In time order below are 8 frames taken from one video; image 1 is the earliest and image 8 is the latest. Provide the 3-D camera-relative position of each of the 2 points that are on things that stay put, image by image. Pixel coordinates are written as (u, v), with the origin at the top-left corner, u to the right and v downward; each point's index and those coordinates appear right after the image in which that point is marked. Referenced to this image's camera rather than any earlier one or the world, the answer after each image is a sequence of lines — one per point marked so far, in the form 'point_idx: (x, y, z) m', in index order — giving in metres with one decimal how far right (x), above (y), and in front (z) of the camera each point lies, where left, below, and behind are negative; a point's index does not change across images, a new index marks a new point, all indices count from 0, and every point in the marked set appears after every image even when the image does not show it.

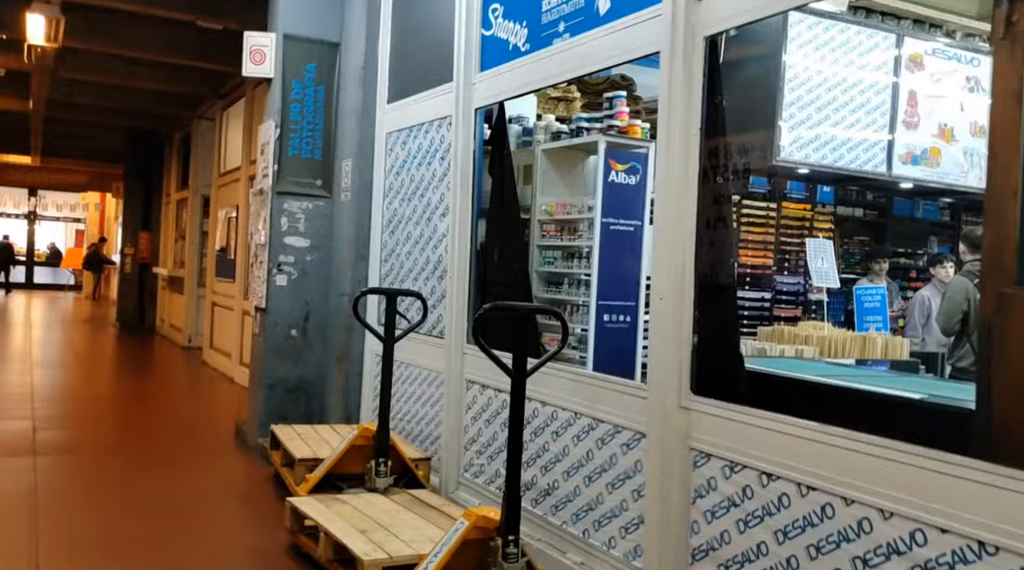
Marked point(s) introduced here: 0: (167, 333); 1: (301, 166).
0: (-5.1, -0.7, +13.1) m
1: (-1.2, +0.7, +5.3) m
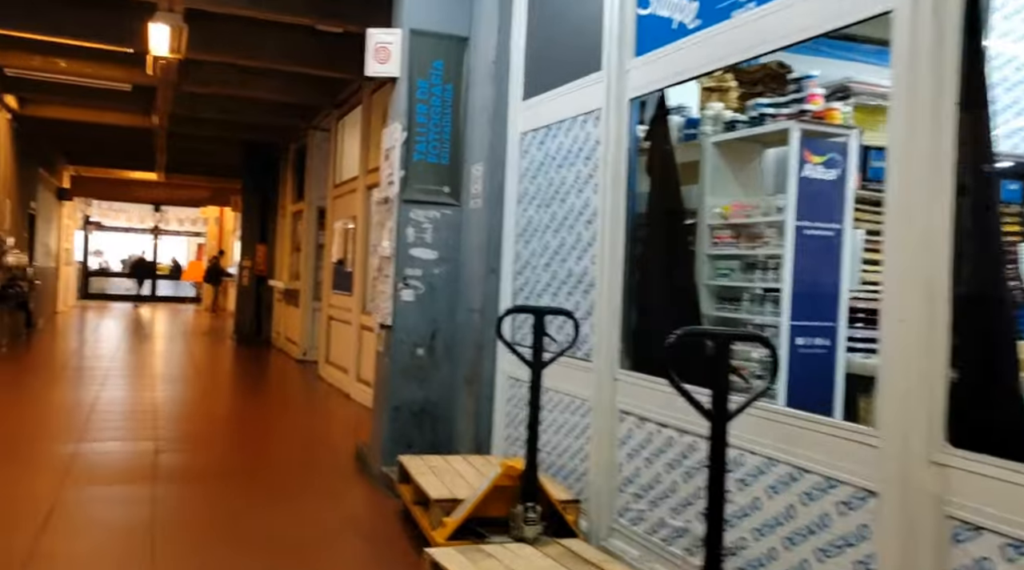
0: (-3.4, -0.9, +13.1) m
1: (-0.5, +0.6, +4.9) m
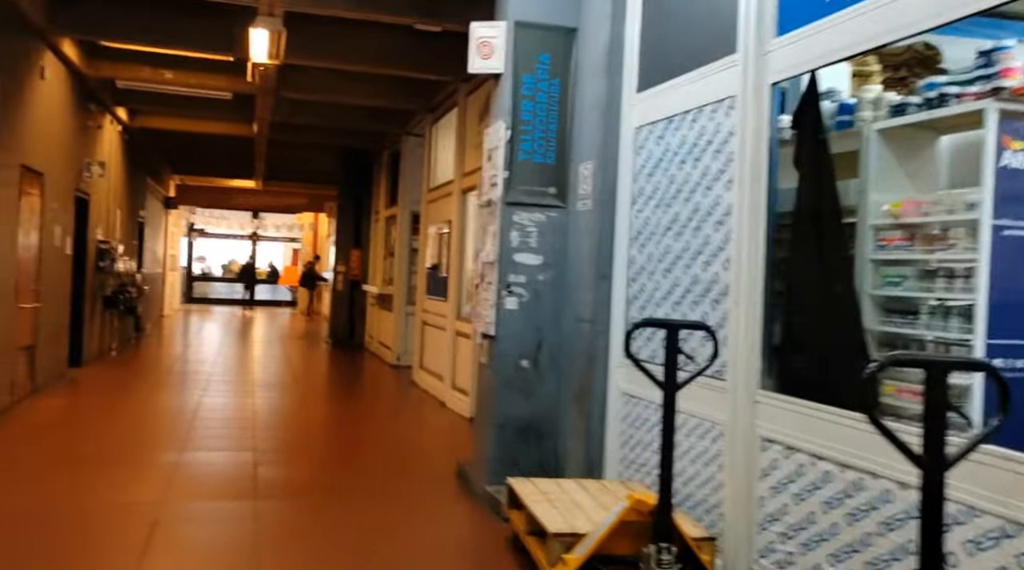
0: (-2.0, -1.0, +13.0) m
1: (+0.1, +0.6, +4.6) m
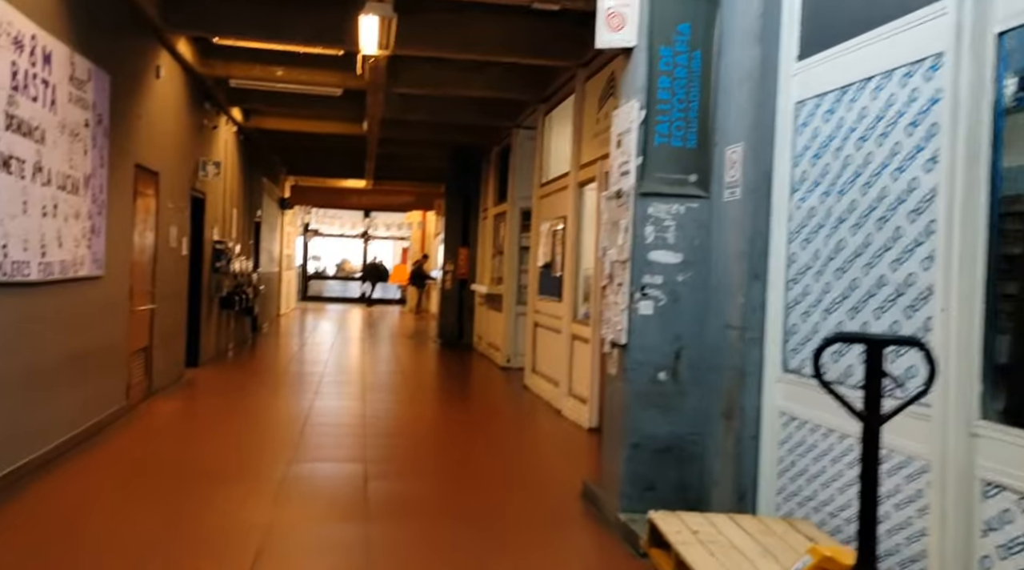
0: (-0.4, -1.0, +12.7) m
1: (+0.7, +0.6, +4.1) m
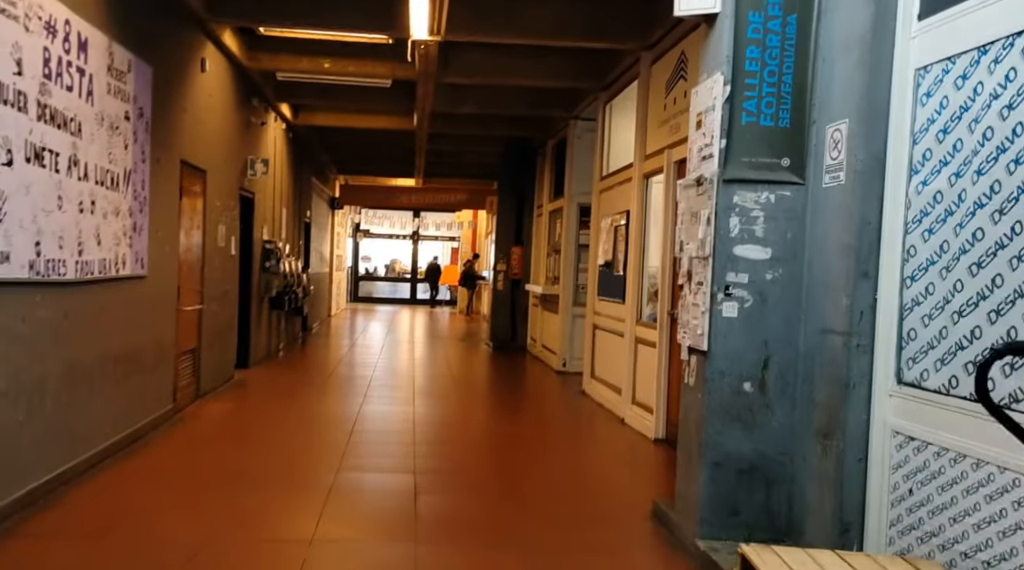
0: (+0.4, -1.0, +12.3) m
1: (+1.0, +0.6, +3.6) m
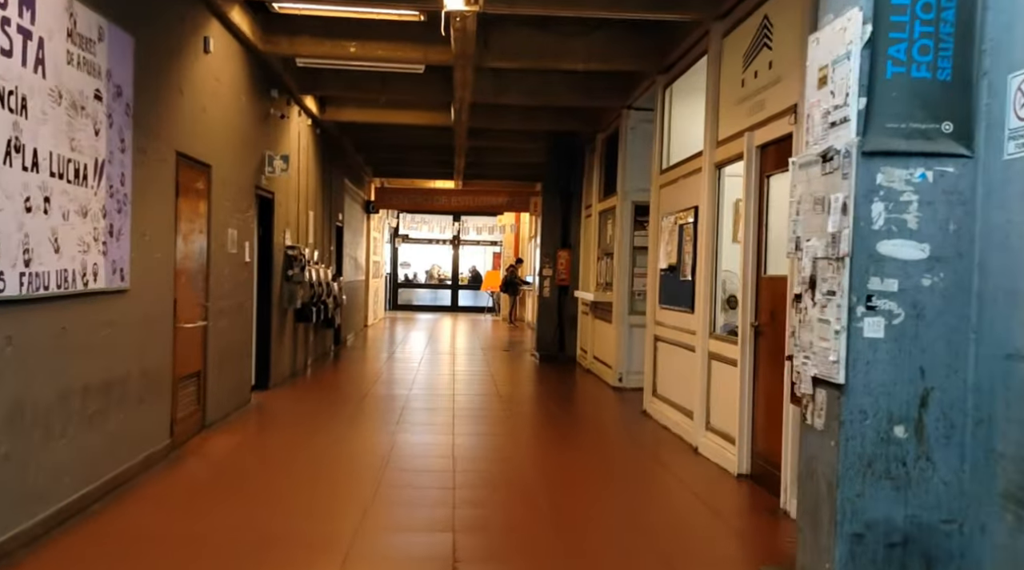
0: (+1.0, -1.0, +11.3) m
1: (+1.2, +0.6, +2.6) m
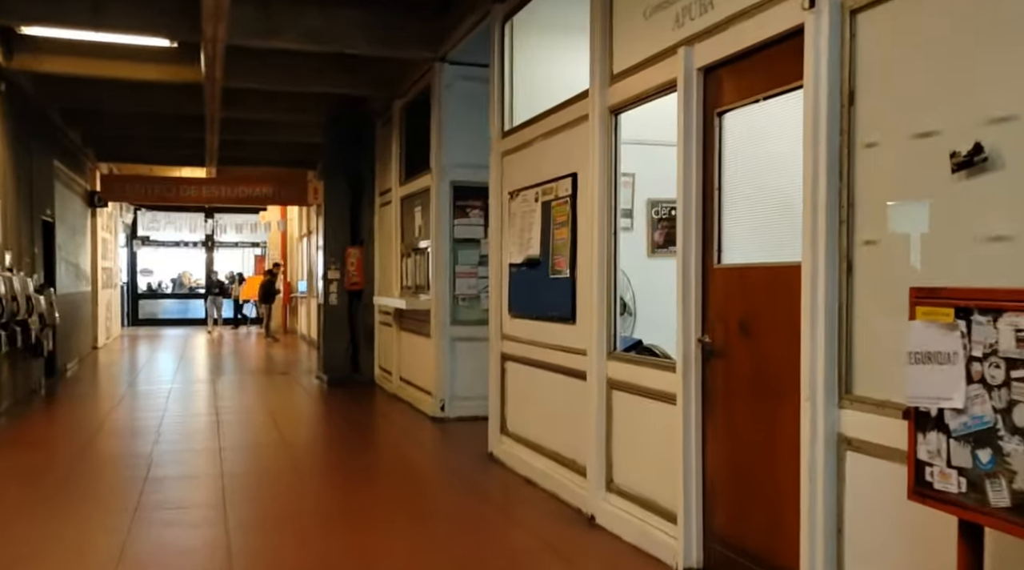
0: (-1.2, -1.1, +9.1) m
1: (+1.2, +0.6, +0.7) m
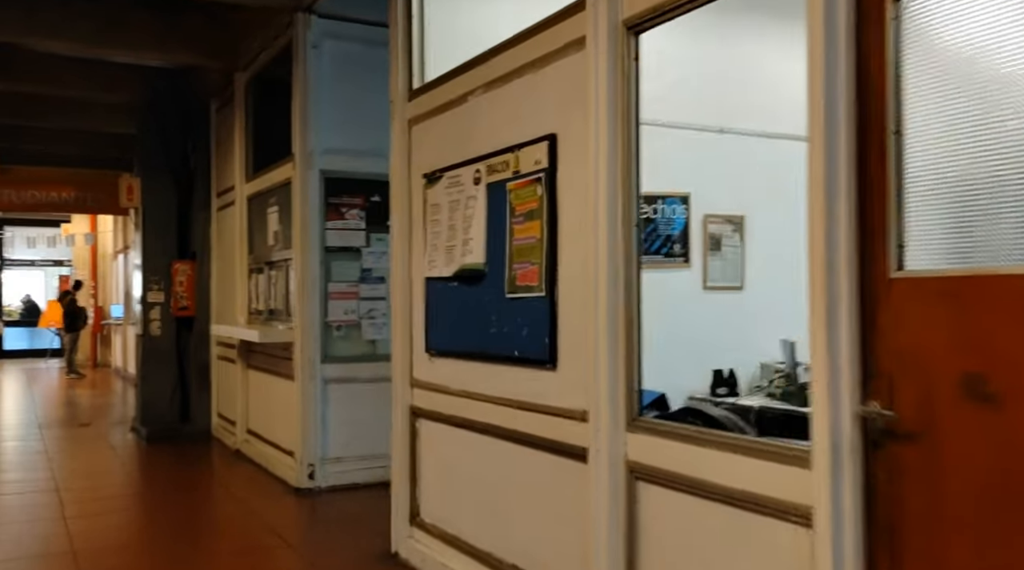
0: (-2.1, -1.3, +7.0) m
1: (+1.7, +0.6, -0.7) m
